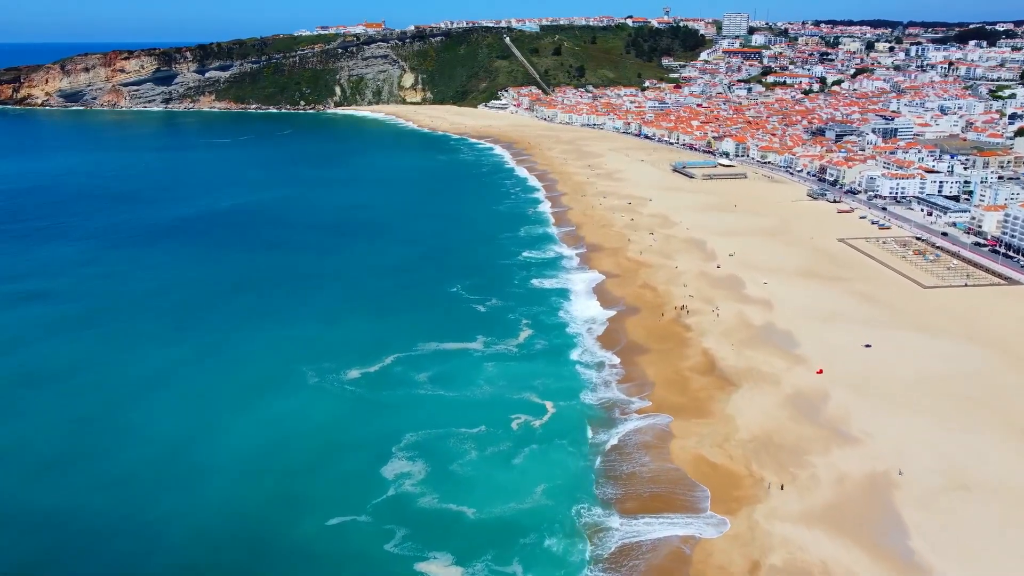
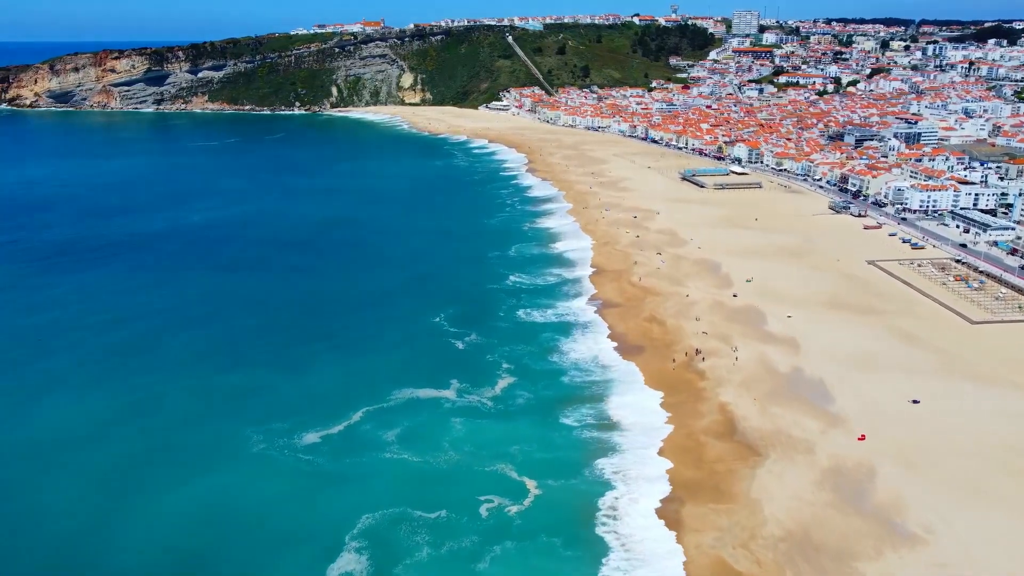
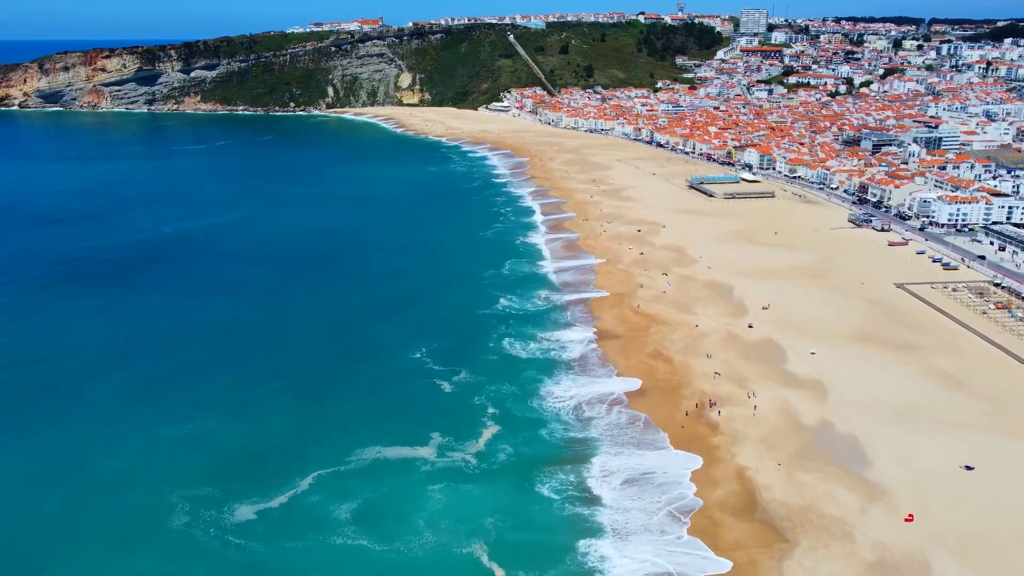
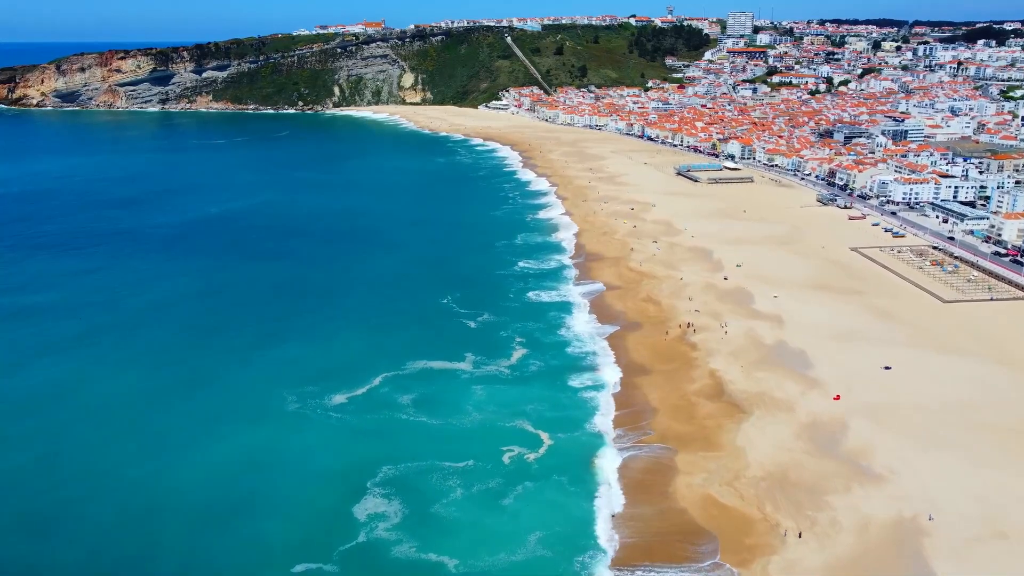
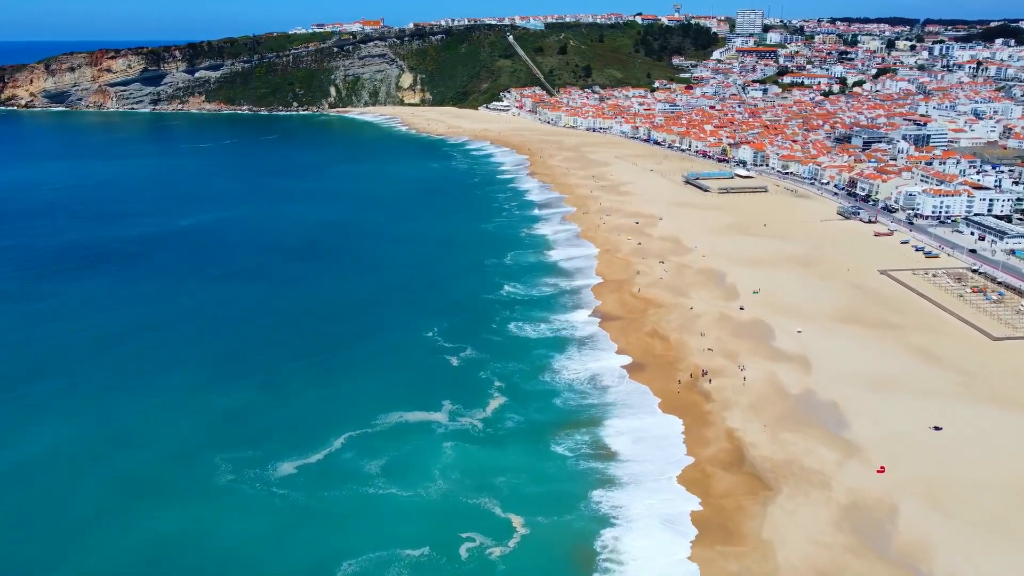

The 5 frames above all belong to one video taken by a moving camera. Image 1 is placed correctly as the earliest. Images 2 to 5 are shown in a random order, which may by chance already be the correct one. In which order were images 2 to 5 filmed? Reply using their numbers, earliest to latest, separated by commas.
4, 2, 5, 3
